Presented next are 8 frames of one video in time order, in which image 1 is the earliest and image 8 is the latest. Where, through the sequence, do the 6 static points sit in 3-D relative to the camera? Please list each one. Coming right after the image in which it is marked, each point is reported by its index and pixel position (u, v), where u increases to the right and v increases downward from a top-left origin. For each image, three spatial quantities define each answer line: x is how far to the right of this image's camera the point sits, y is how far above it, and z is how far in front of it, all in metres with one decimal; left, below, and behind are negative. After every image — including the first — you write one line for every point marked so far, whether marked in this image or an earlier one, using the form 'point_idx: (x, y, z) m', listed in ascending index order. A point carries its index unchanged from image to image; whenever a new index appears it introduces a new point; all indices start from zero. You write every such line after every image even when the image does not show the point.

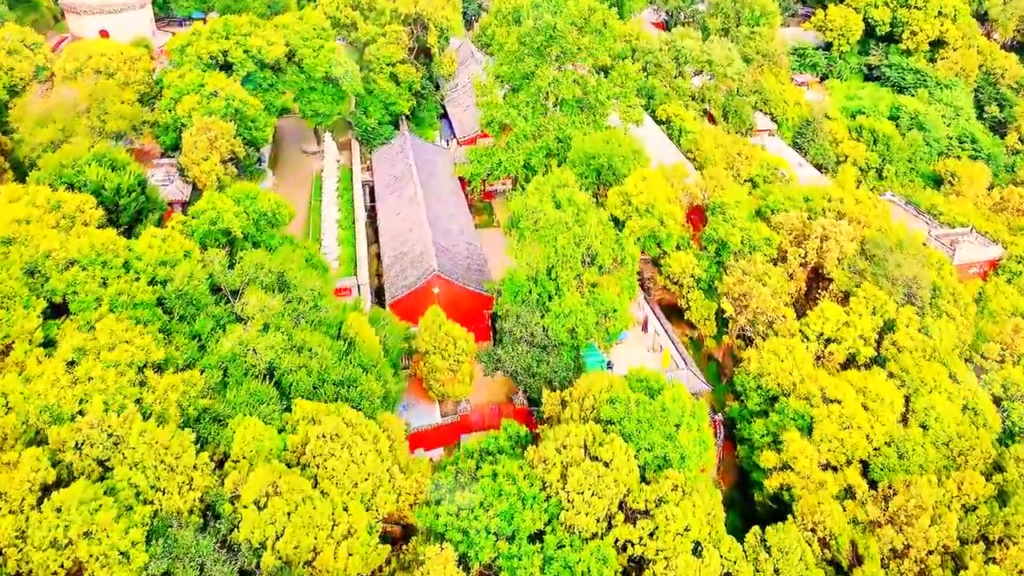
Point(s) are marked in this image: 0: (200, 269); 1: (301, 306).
0: (-6.8, +0.4, +17.6) m
1: (-4.6, -0.4, +17.5) m
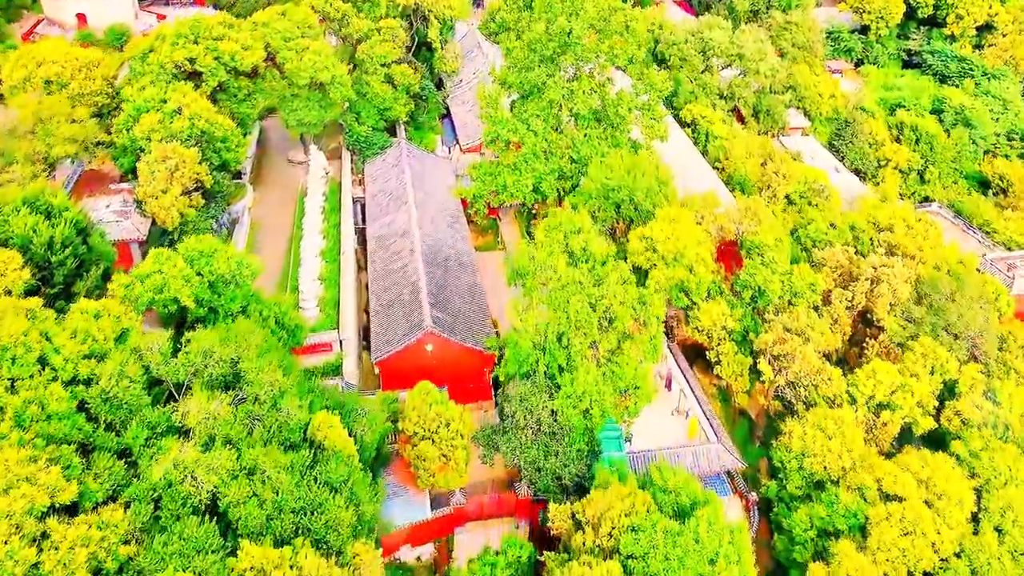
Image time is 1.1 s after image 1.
0: (-6.8, -1.3, +14.5) m
1: (-4.5, -2.1, +14.3) m
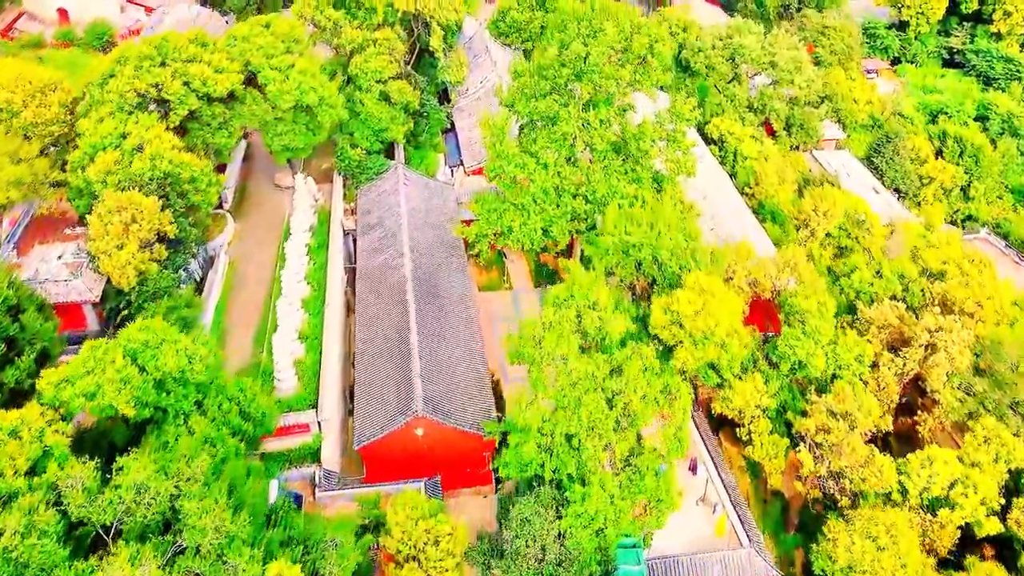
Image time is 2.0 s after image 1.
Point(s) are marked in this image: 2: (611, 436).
0: (-6.8, -3.2, +11.9) m
1: (-4.6, -4.0, +11.7) m
2: (+1.9, -2.9, +15.6) m
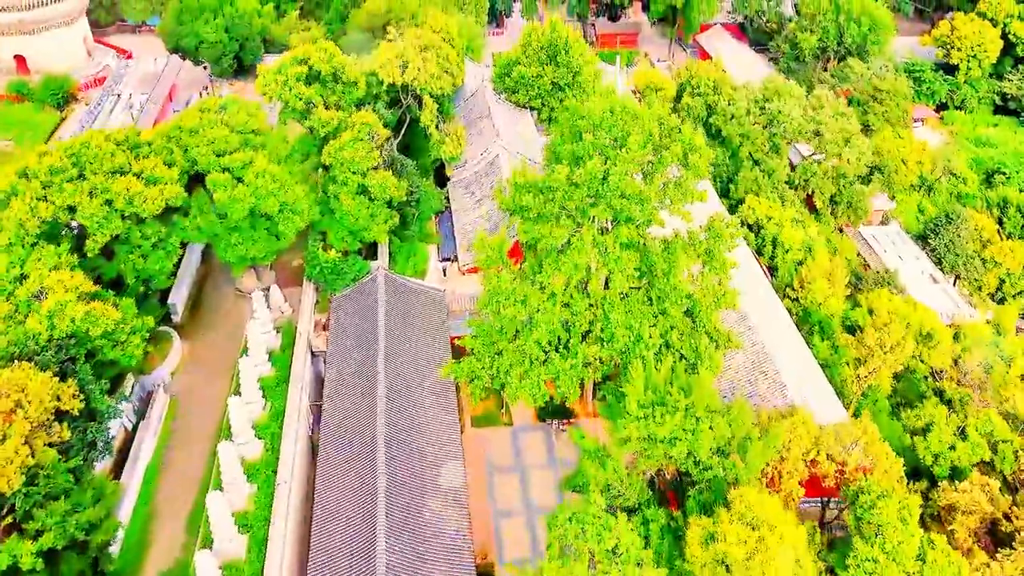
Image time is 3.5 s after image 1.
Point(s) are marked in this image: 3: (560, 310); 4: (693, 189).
0: (-7.1, -6.9, +7.7) m
1: (-4.8, -7.8, +7.5) m
2: (+1.7, -6.7, +11.3) m
3: (+1.1, -0.5, +18.7) m
4: (+4.1, +2.3, +18.7) m
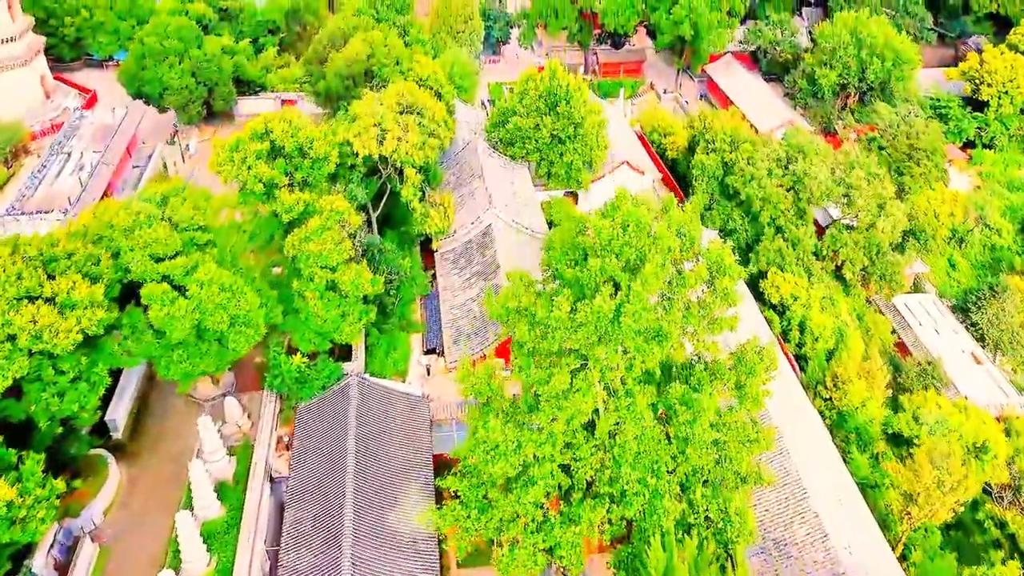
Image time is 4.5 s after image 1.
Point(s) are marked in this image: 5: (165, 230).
0: (-7.2, -9.7, +4.5) m
1: (-5.0, -10.6, +4.3) m
2: (+1.6, -9.5, +8.1) m
3: (+0.9, -3.3, +15.5) m
4: (+4.0, -0.5, +15.5) m
5: (-7.5, +1.2, +17.5) m
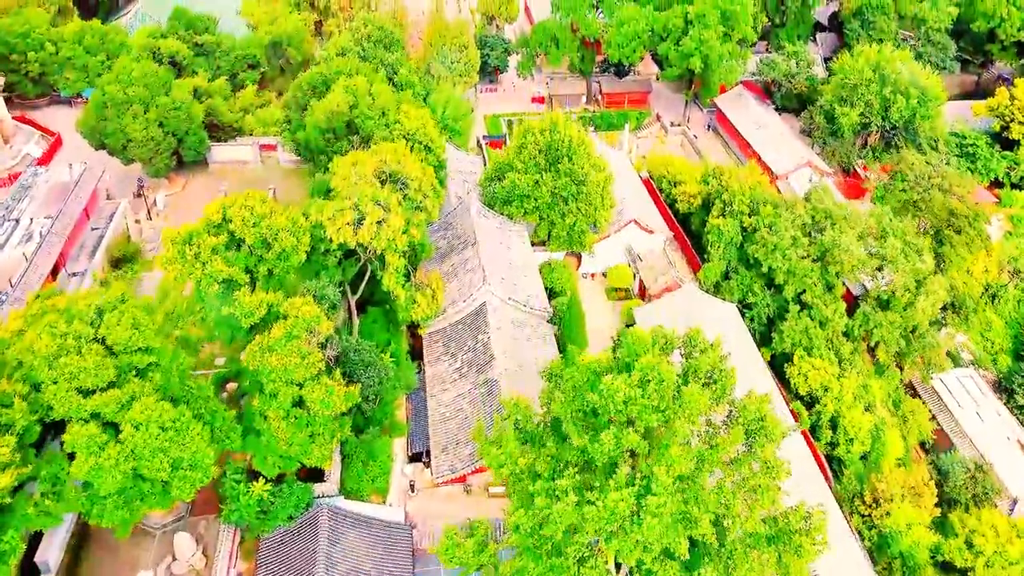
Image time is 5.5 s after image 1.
0: (-7.3, -12.2, +1.8) m
1: (-5.1, -13.1, +1.6) m
2: (+1.5, -12.0, +5.4) m
3: (+0.8, -5.8, +12.8) m
4: (+3.9, -3.0, +12.8) m
5: (-7.6, -1.4, +14.7) m
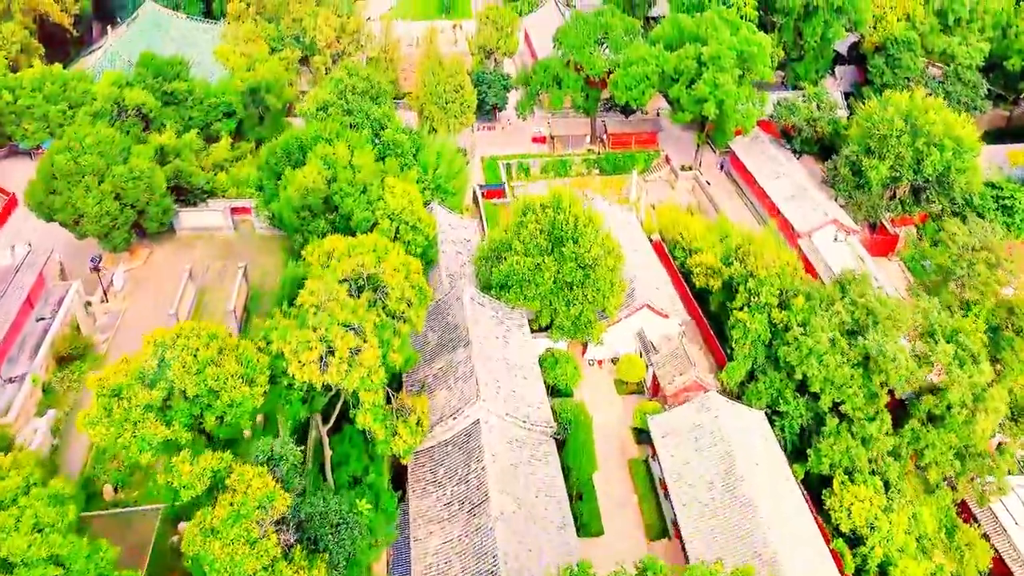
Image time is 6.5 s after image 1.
0: (-7.4, -15.2, -1.3) m
1: (-5.2, -16.1, -1.5) m
2: (+1.4, -15.0, +2.3) m
3: (+0.8, -8.8, +9.7) m
4: (+3.8, -6.0, +9.7) m
5: (-7.6, -4.3, +11.7) m
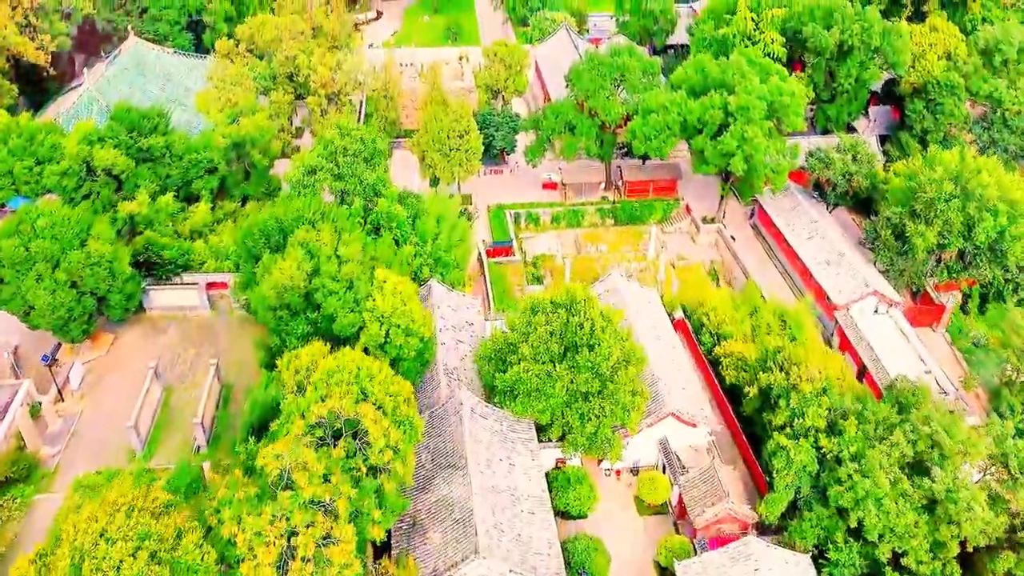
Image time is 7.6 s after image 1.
0: (-7.6, -18.1, -4.3) m
1: (-5.4, -19.0, -4.5) m
2: (+1.2, -18.0, -0.8) m
3: (+0.7, -11.7, +6.6) m
4: (+3.8, -9.0, +6.6) m
5: (-7.6, -7.2, +8.6) m
